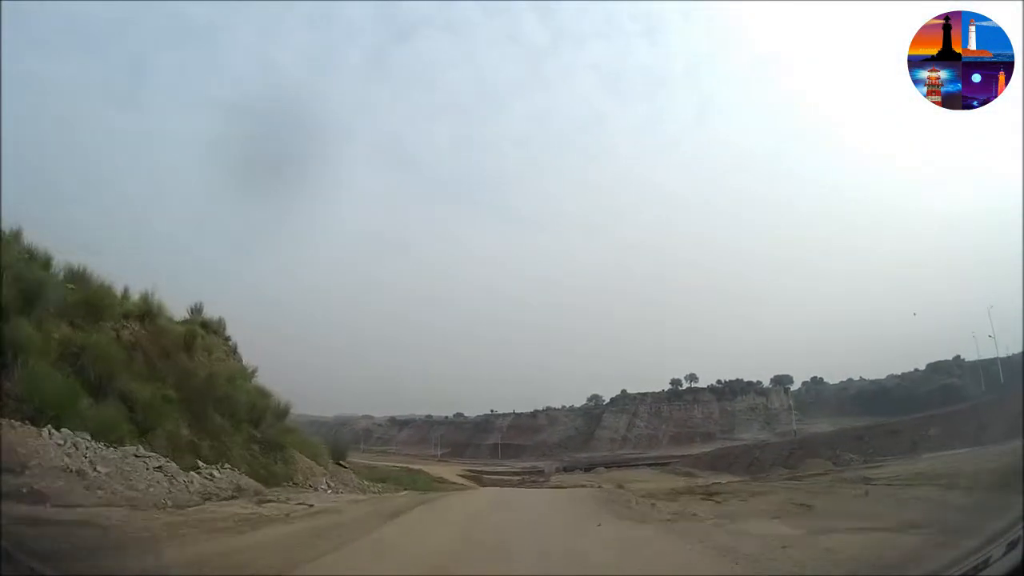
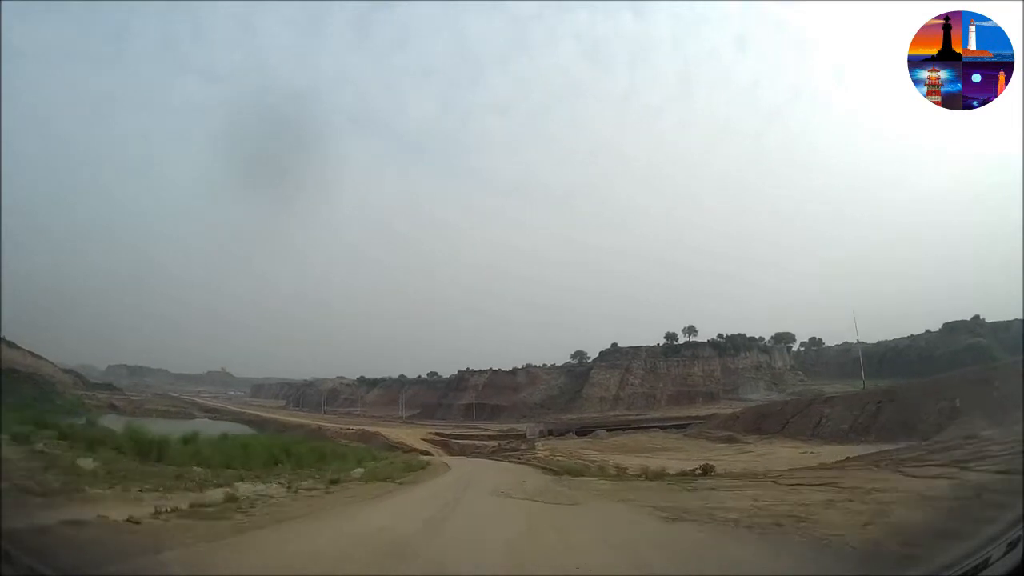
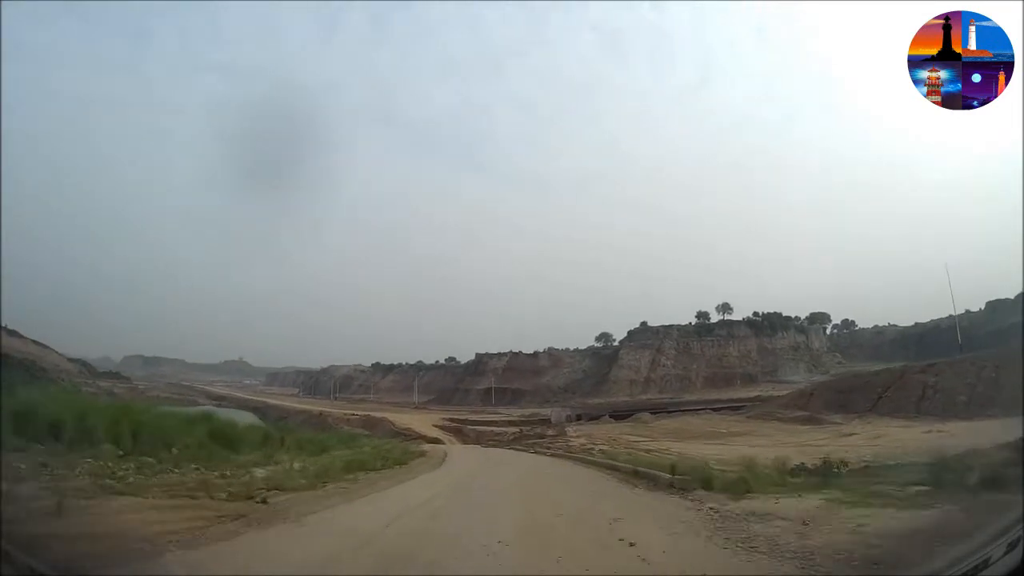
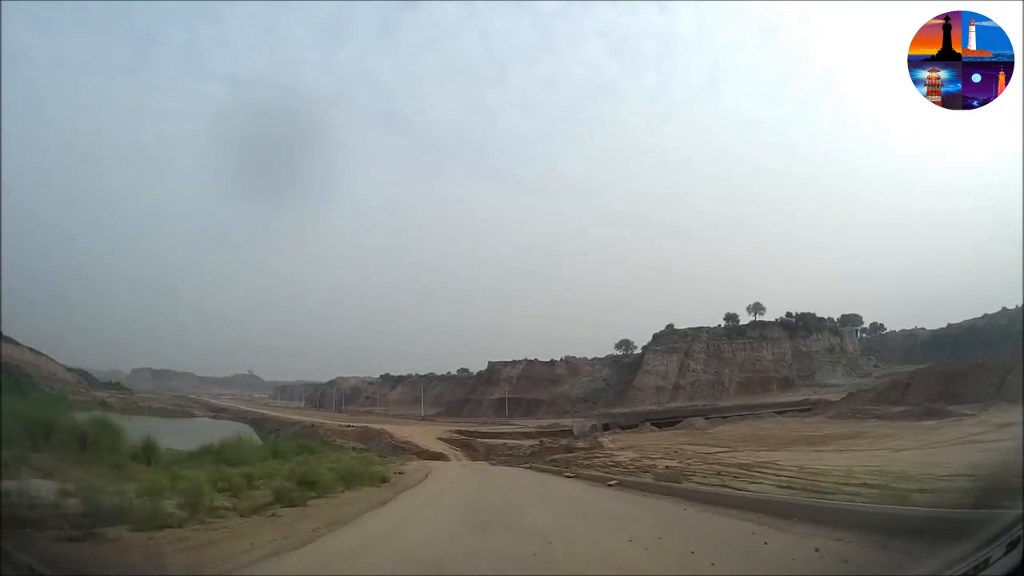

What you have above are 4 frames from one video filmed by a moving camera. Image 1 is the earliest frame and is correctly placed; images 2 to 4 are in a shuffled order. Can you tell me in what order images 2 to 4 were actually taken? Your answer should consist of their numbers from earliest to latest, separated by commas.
2, 3, 4
